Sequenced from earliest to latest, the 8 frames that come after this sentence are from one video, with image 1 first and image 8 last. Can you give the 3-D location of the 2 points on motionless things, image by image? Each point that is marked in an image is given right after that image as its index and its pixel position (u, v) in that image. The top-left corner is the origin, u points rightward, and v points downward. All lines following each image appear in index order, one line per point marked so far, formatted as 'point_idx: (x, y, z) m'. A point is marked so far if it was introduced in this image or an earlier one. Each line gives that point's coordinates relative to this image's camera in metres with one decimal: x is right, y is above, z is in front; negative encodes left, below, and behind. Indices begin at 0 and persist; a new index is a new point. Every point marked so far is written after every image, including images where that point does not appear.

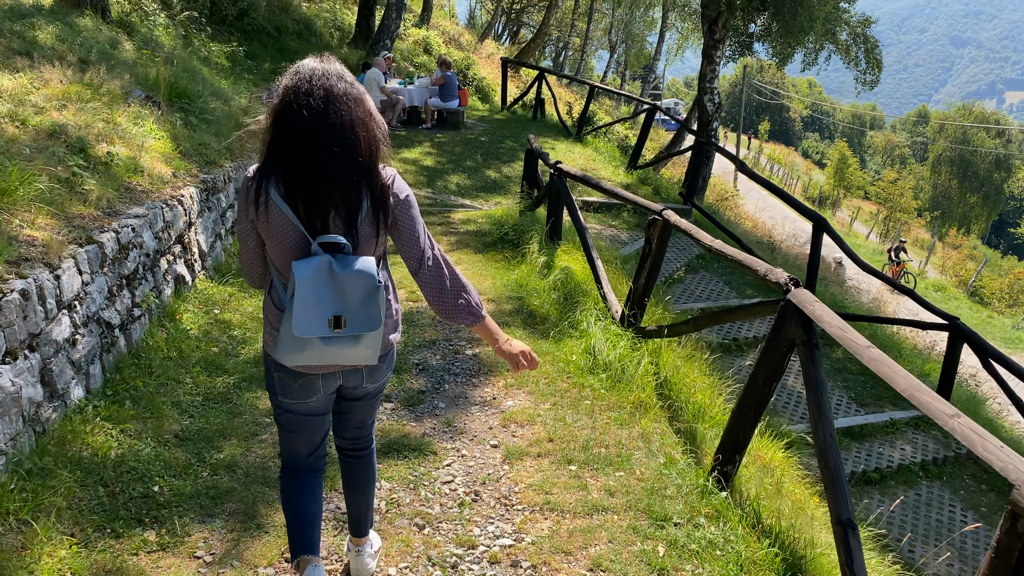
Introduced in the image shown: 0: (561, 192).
0: (+0.3, +0.6, +5.0) m
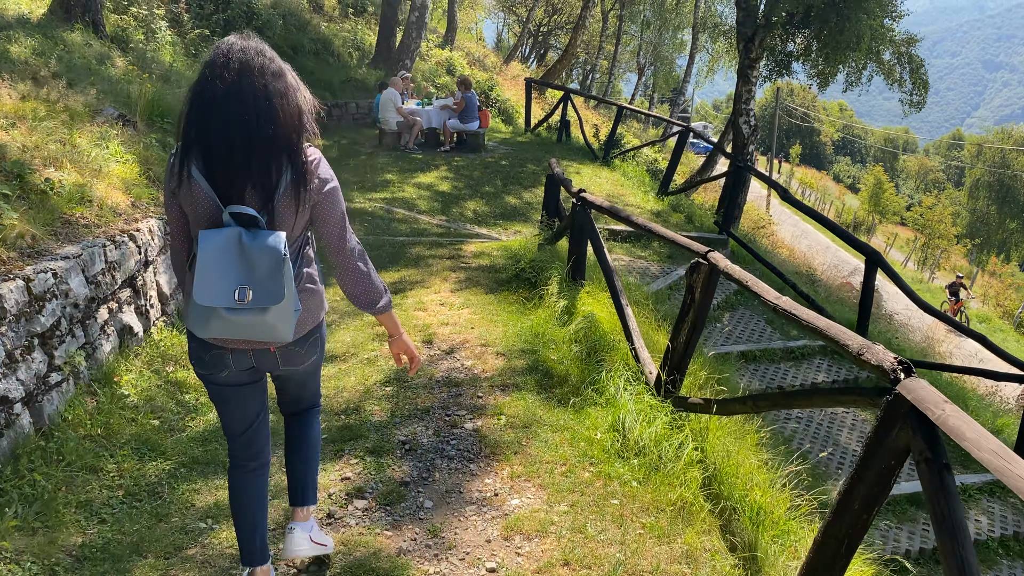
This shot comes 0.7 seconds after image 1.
0: (+0.4, +0.3, +4.3) m
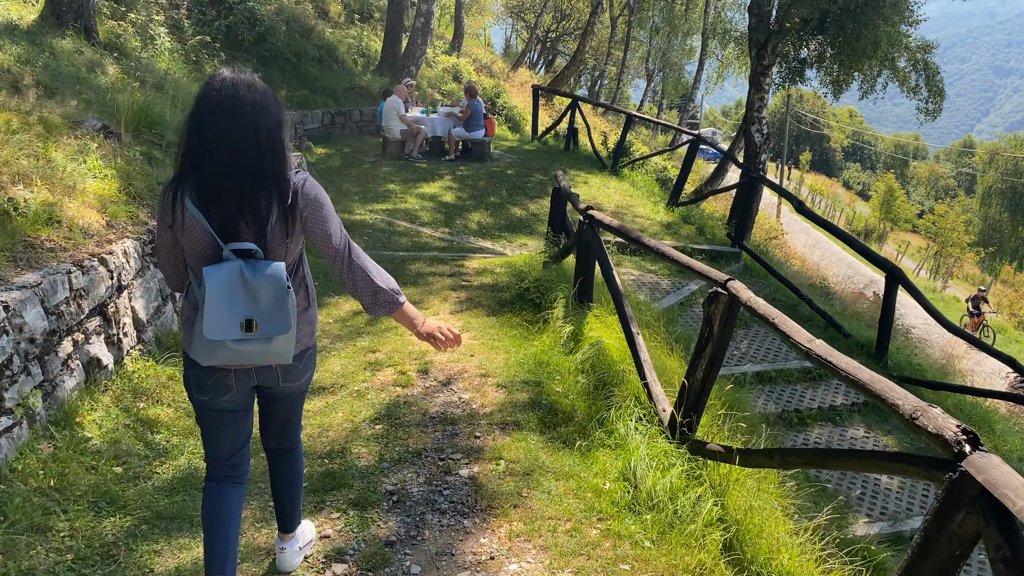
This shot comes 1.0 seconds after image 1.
0: (+0.4, +0.2, +4.1) m
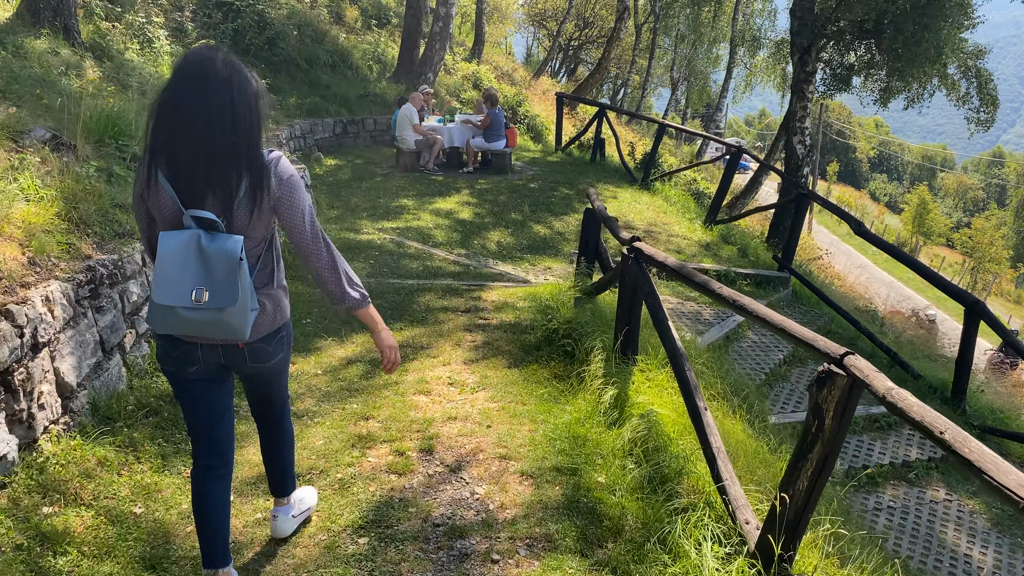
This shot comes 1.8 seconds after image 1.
0: (+0.5, 0.0, +3.3) m
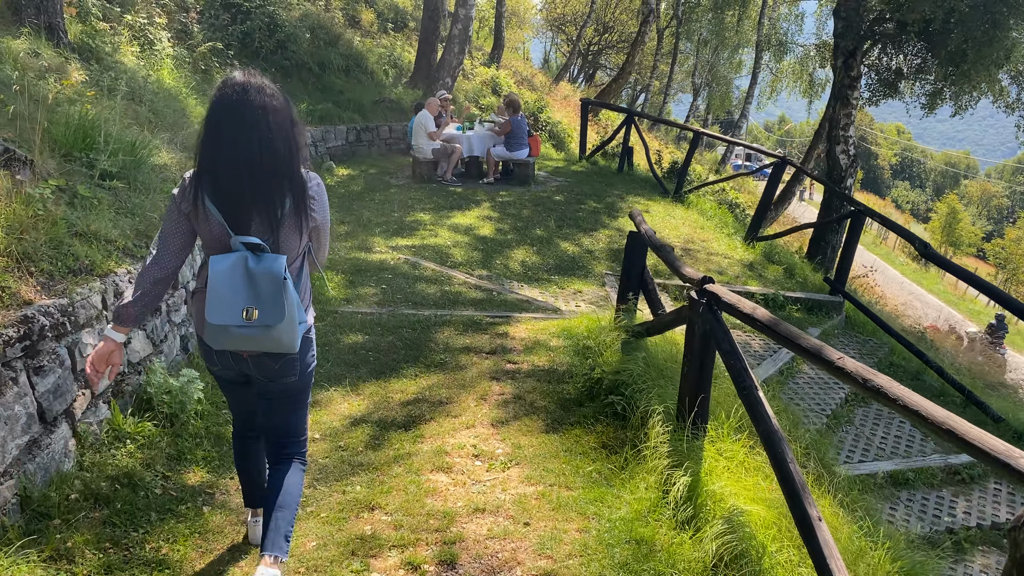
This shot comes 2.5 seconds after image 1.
0: (+0.6, -0.2, +2.6) m
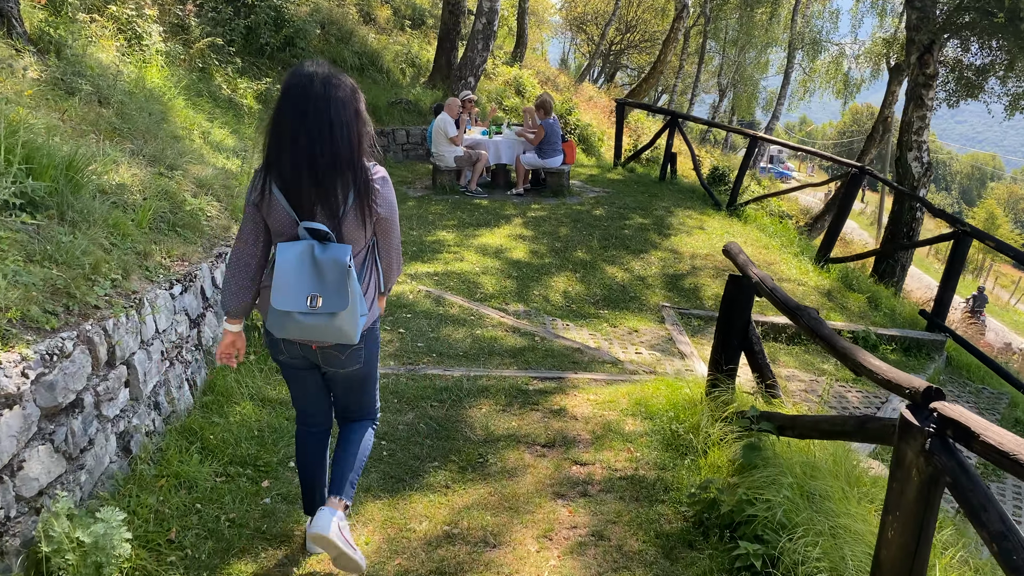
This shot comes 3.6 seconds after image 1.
0: (+0.8, -0.4, +1.6) m
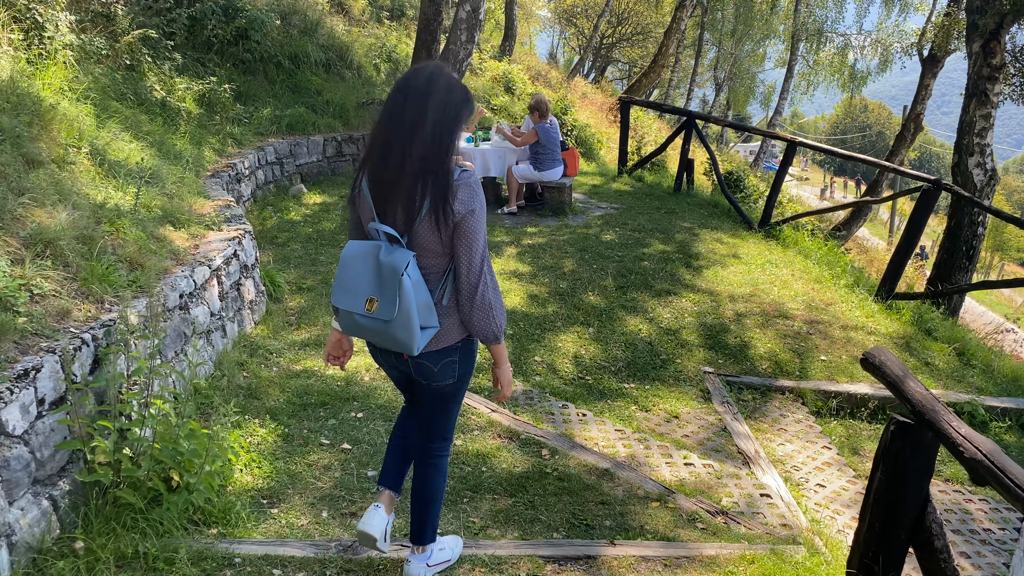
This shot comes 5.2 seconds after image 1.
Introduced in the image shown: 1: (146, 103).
0: (+0.9, -0.7, +0.2) m
1: (-2.9, +1.5, +6.7) m
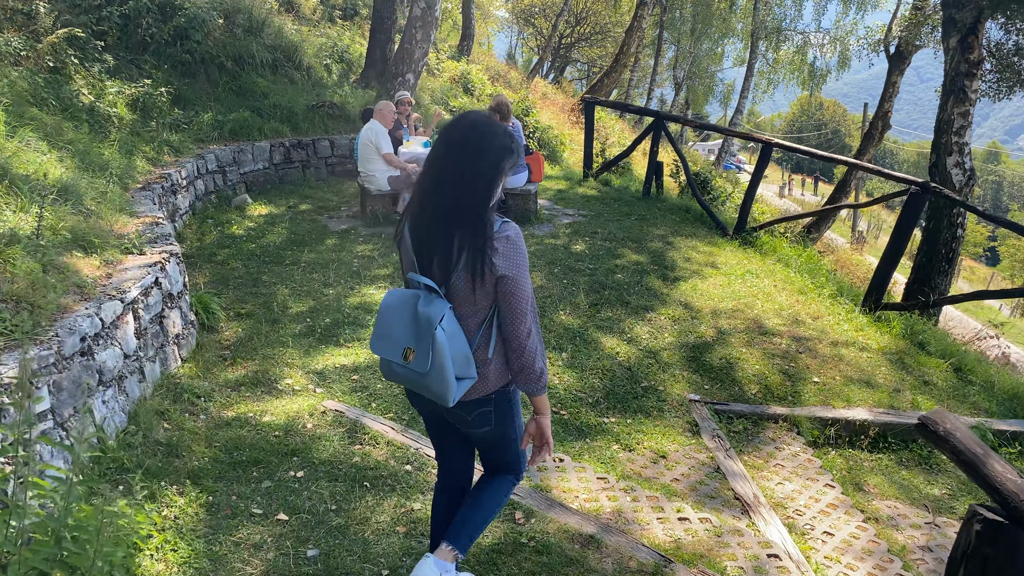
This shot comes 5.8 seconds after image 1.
0: (+0.9, -0.8, -0.2) m
1: (-3.2, +1.3, +6.1) m
